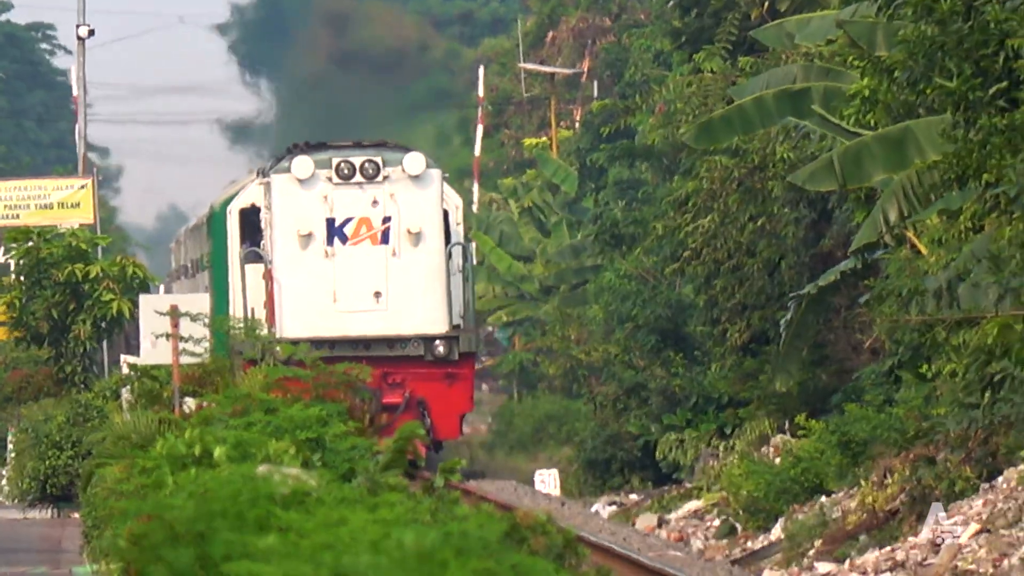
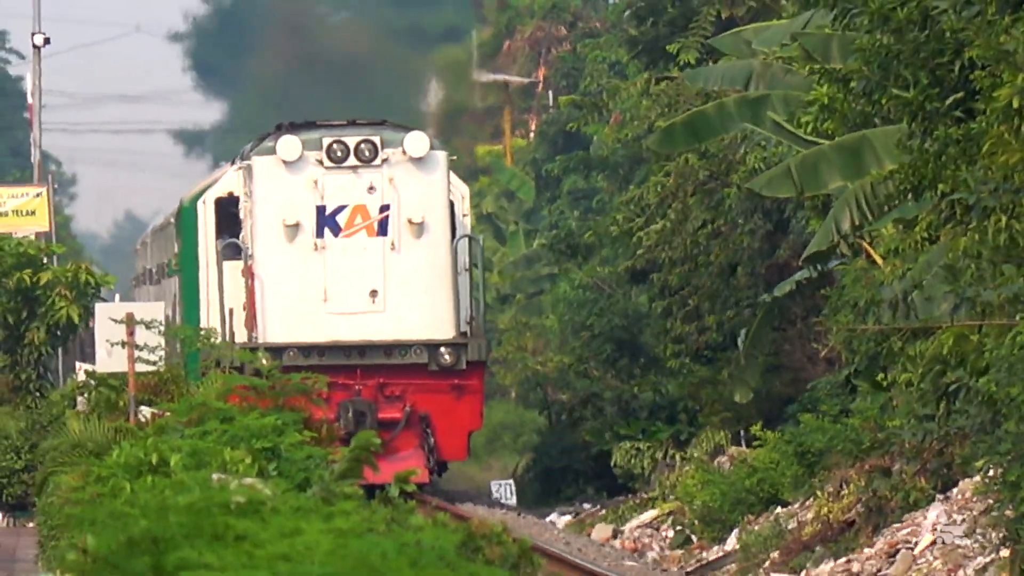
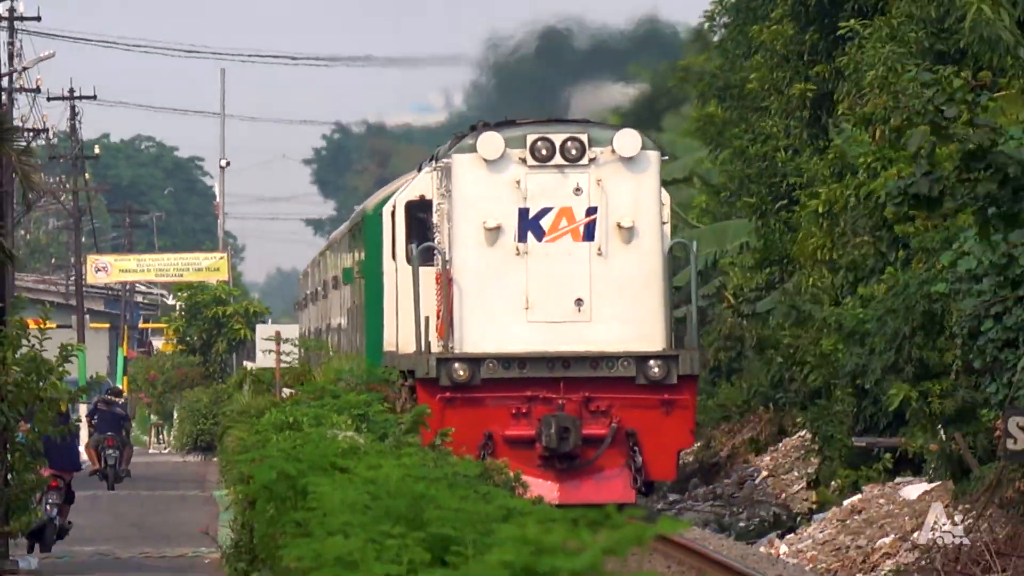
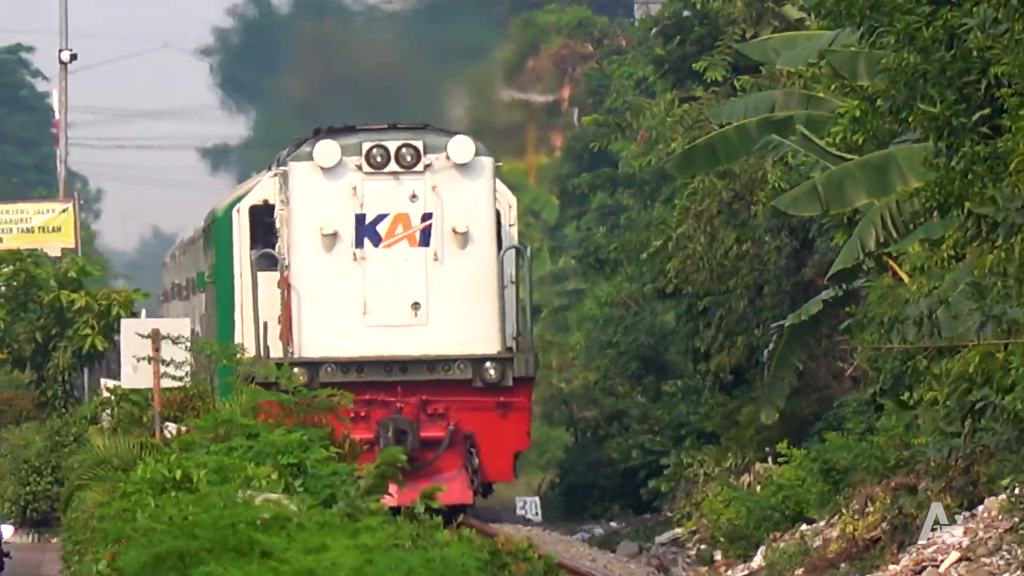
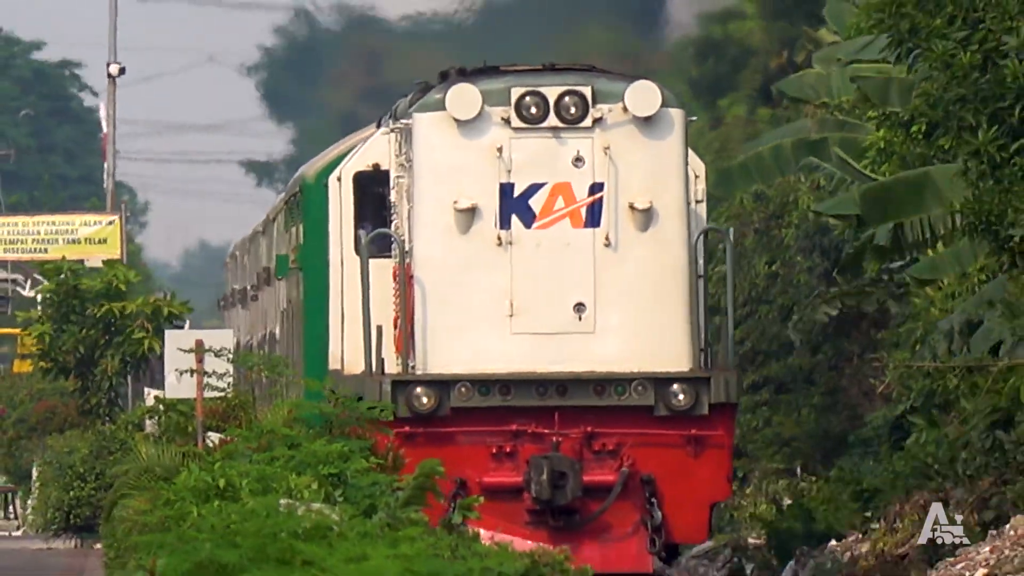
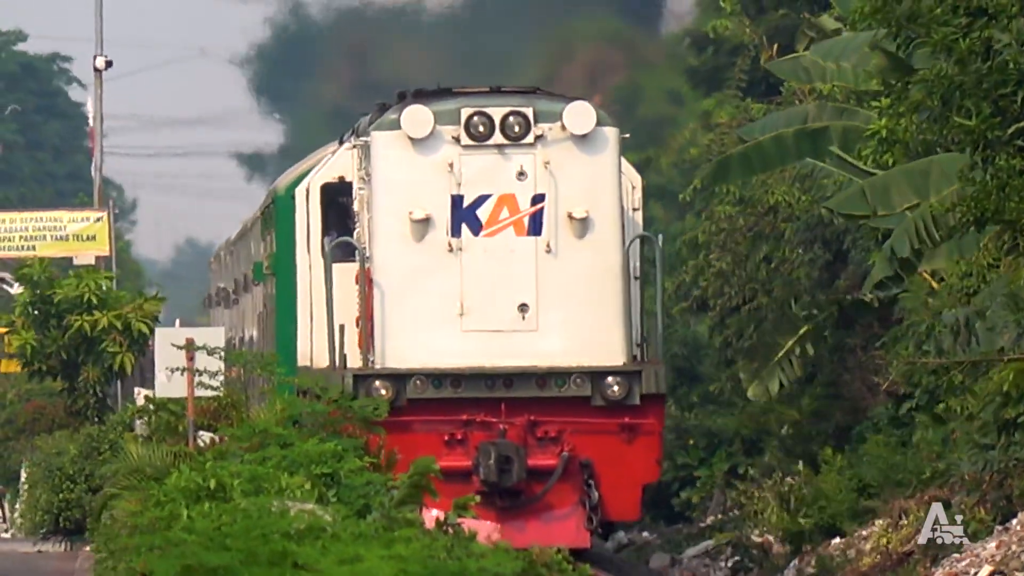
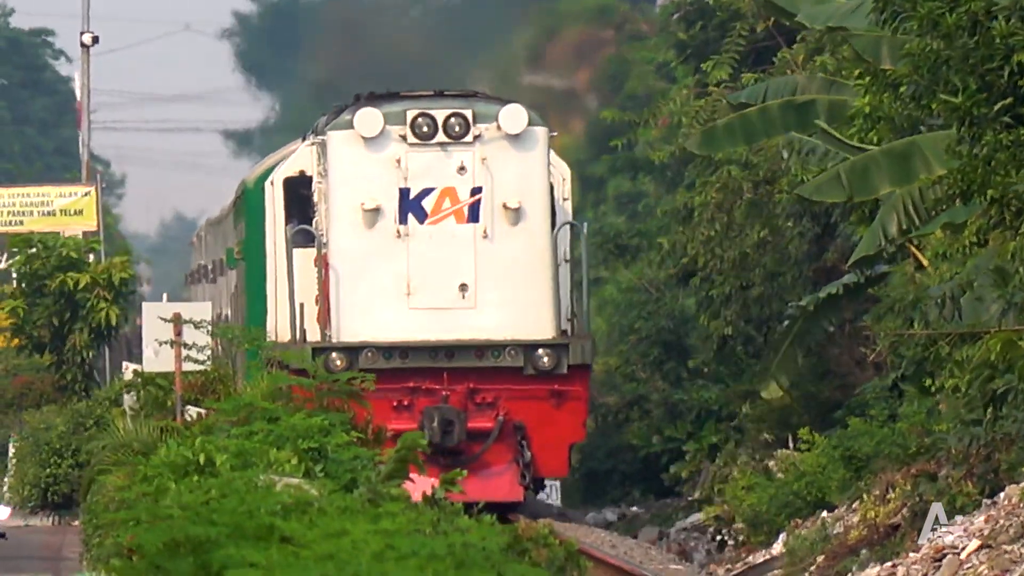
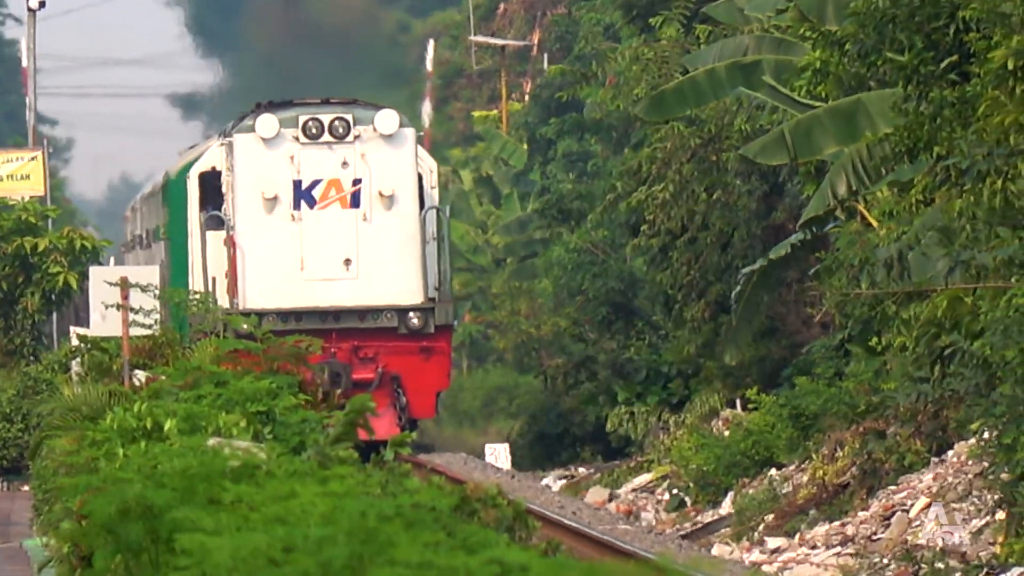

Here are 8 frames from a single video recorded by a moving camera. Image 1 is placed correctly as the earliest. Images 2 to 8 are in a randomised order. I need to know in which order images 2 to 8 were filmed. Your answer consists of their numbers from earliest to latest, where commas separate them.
8, 2, 4, 7, 6, 5, 3
